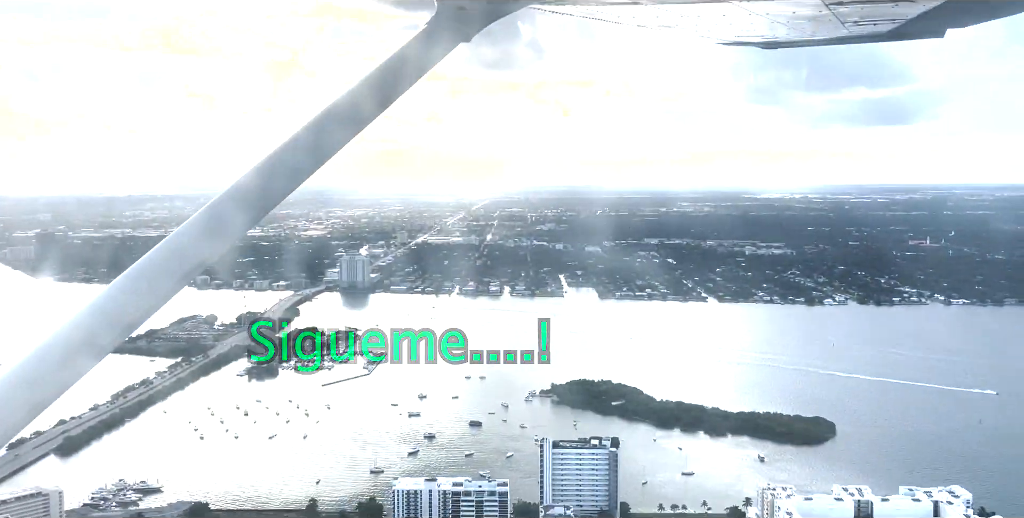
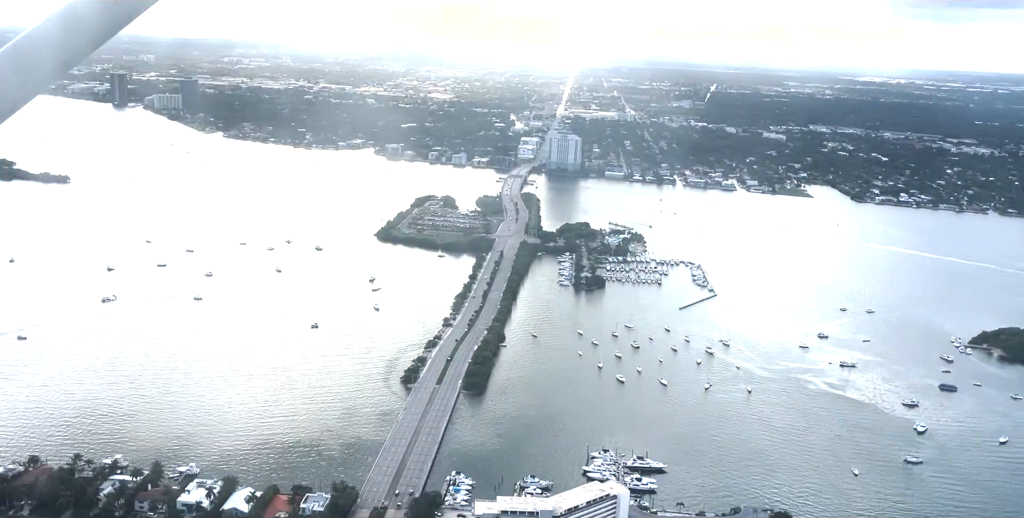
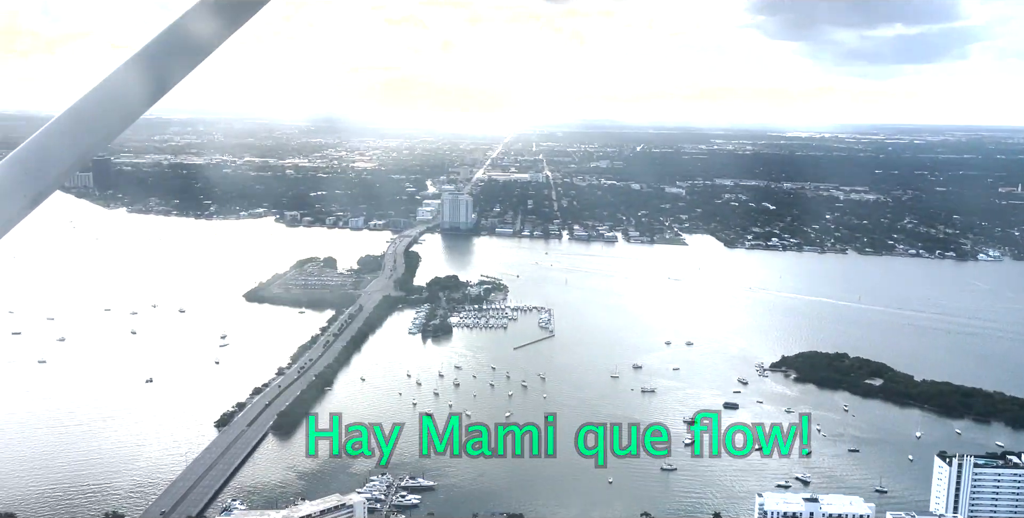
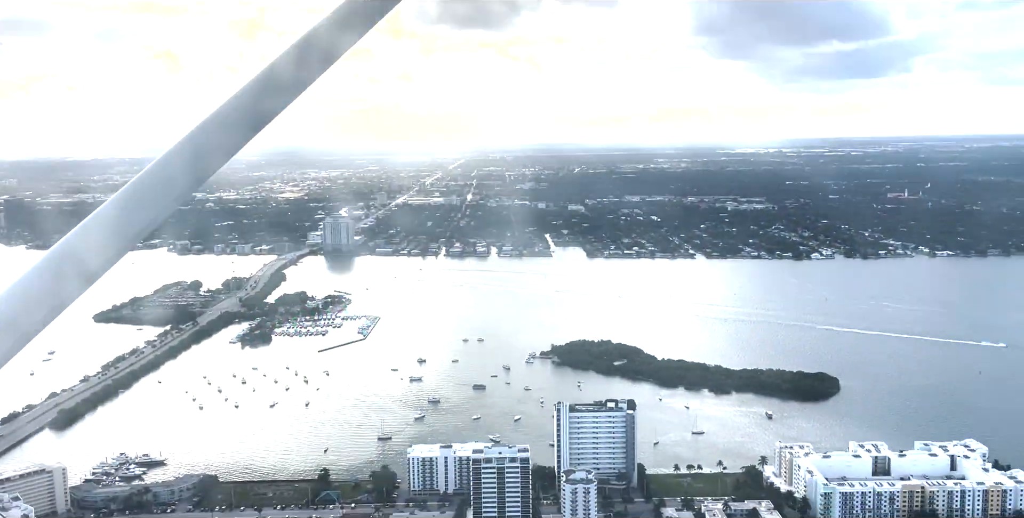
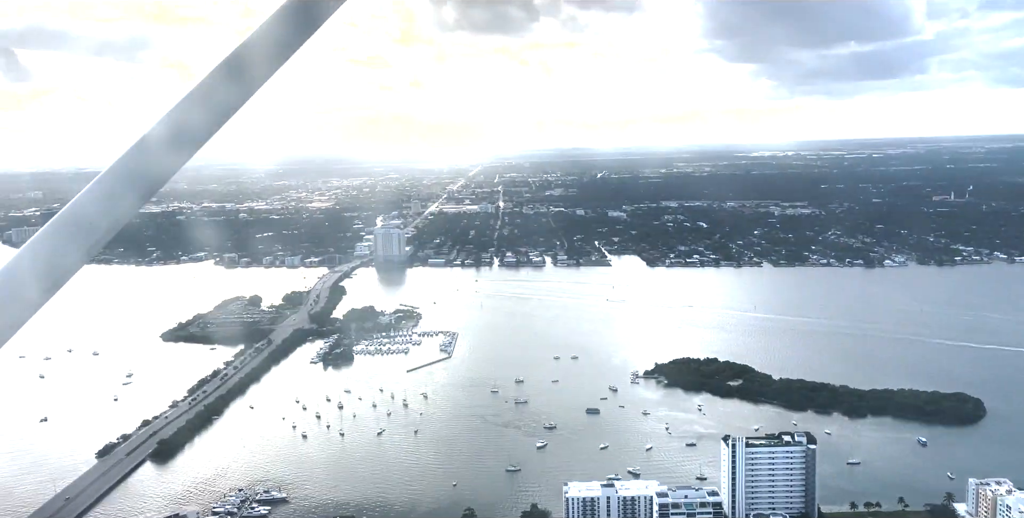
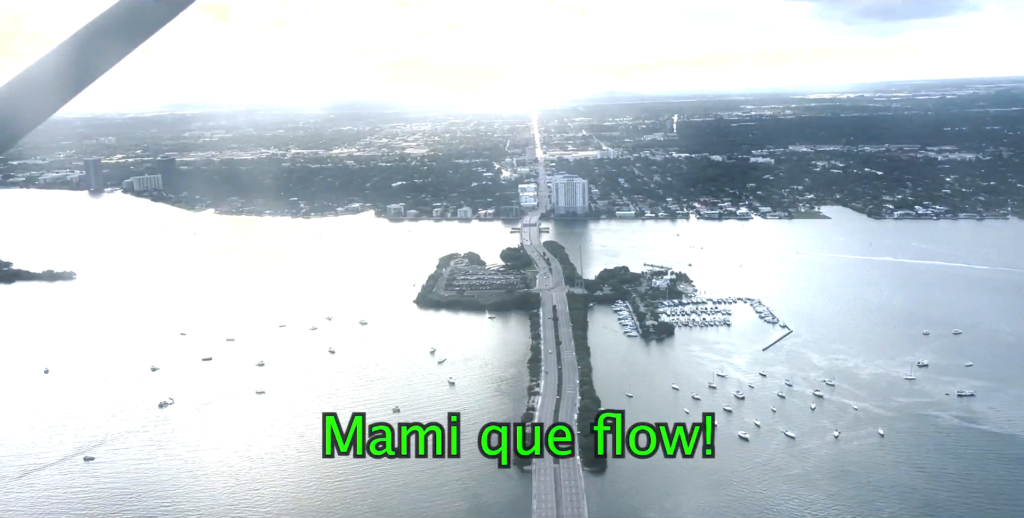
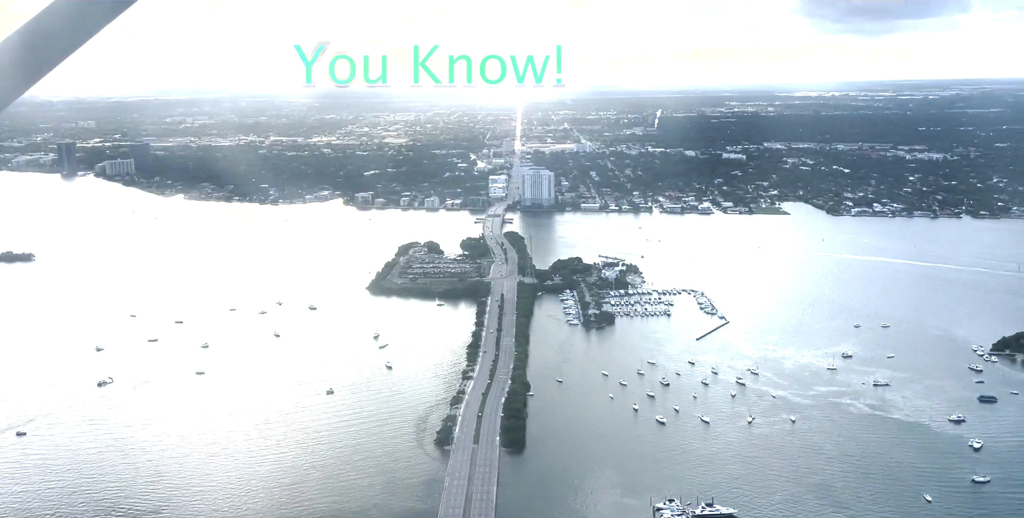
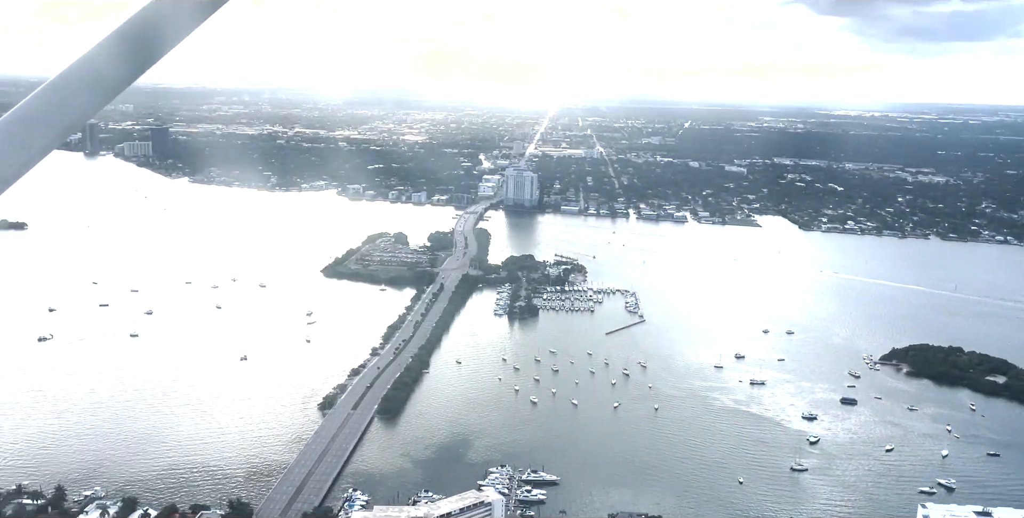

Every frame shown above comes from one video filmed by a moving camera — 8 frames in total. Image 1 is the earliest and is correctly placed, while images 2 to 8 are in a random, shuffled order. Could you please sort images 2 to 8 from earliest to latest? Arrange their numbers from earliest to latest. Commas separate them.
4, 5, 3, 8, 2, 7, 6
